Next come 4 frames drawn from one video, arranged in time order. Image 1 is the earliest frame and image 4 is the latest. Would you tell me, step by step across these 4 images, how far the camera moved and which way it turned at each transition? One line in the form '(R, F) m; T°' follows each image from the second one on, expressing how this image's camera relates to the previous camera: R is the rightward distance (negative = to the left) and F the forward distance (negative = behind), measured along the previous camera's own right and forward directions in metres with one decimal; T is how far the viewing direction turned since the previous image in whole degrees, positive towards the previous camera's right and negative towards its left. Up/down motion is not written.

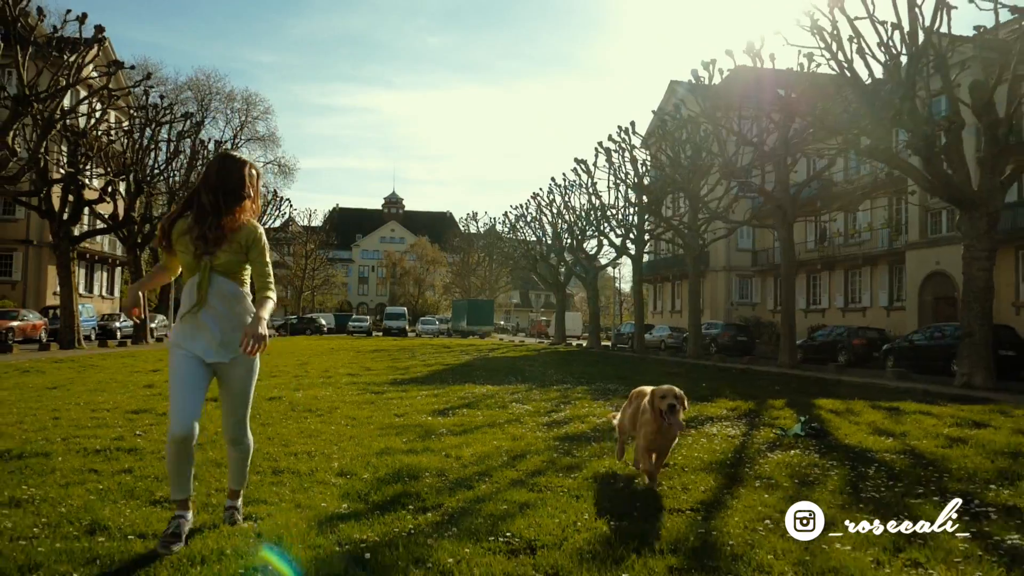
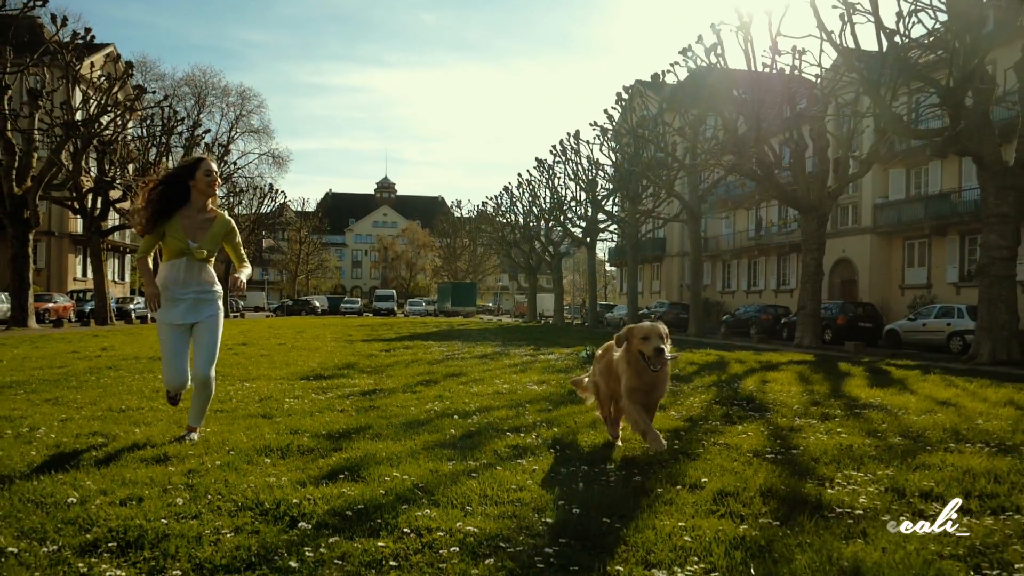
(+1.8, -6.9) m; 0°
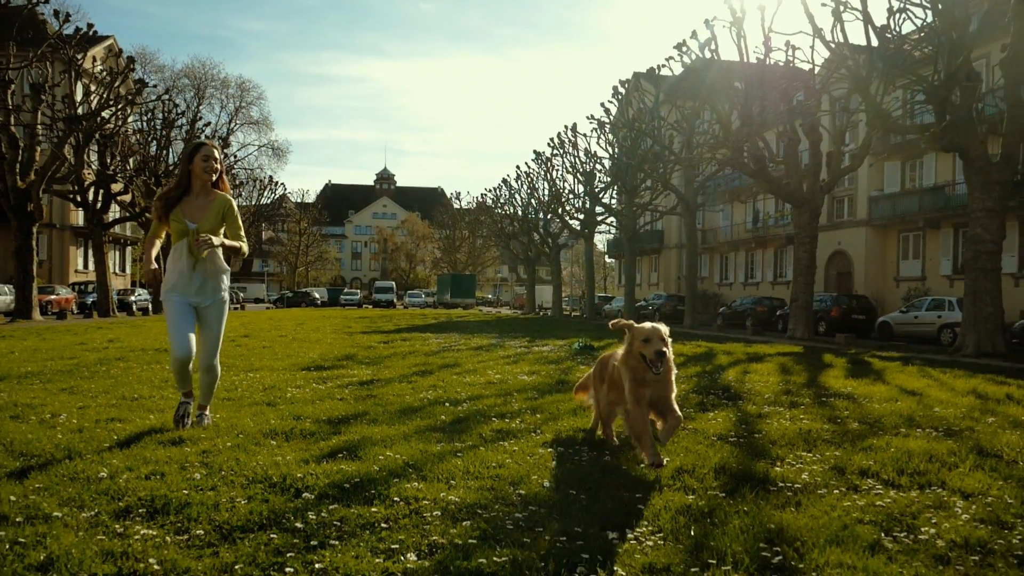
(+0.1, -0.5) m; 0°
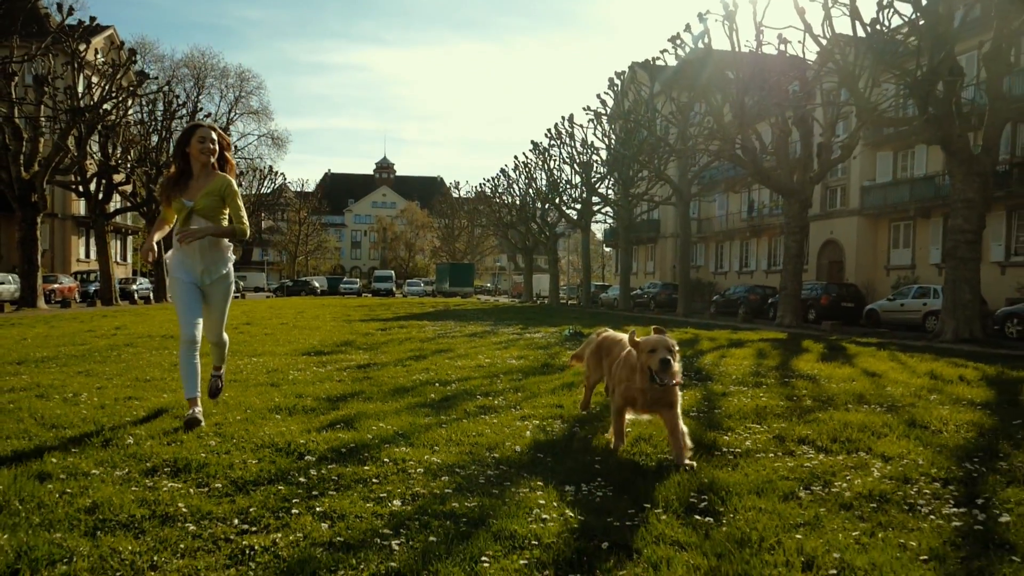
(+0.1, -0.6) m; 0°
